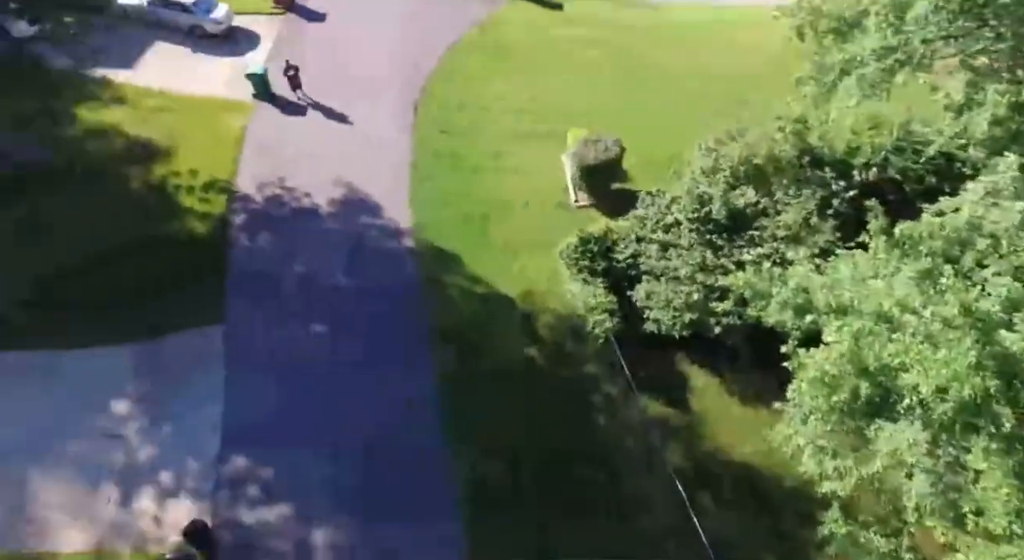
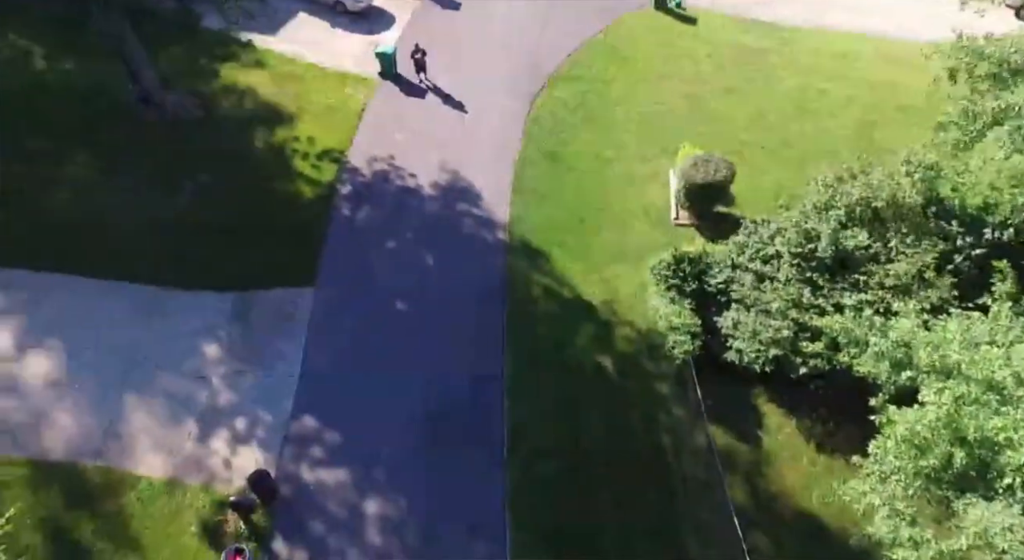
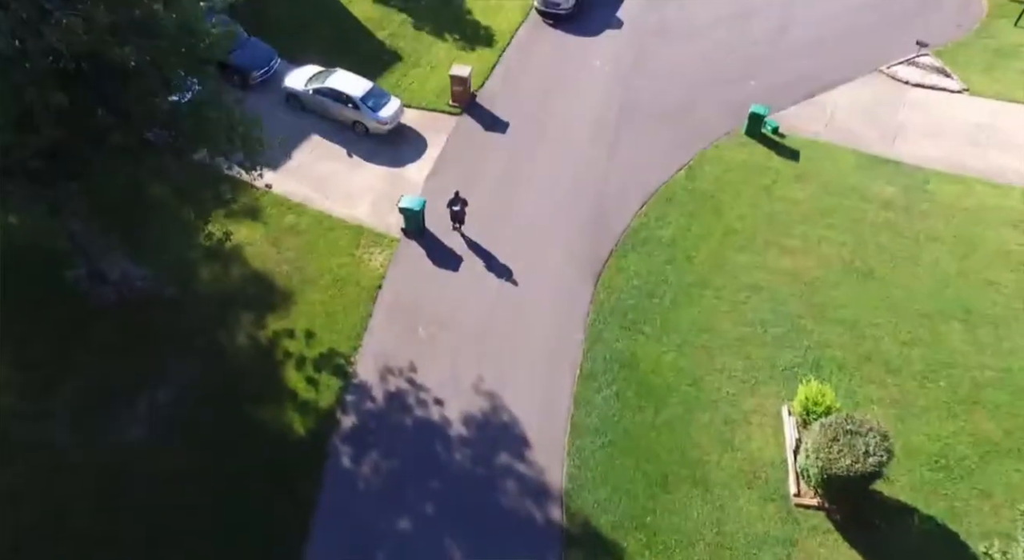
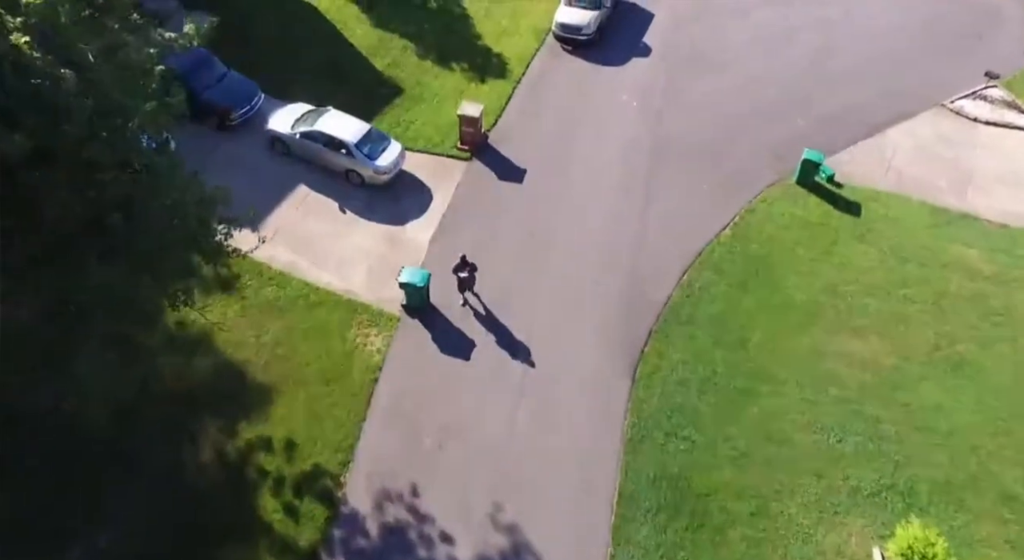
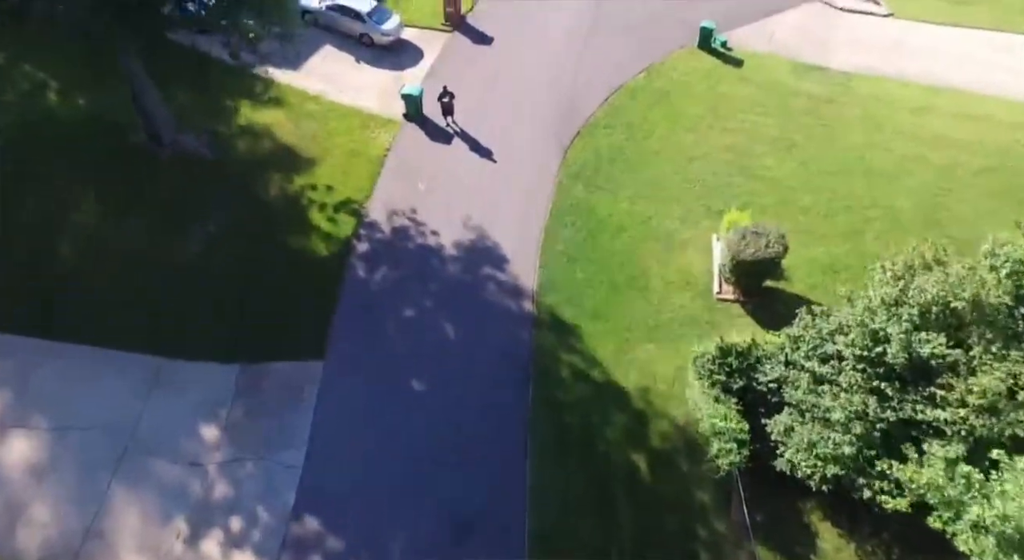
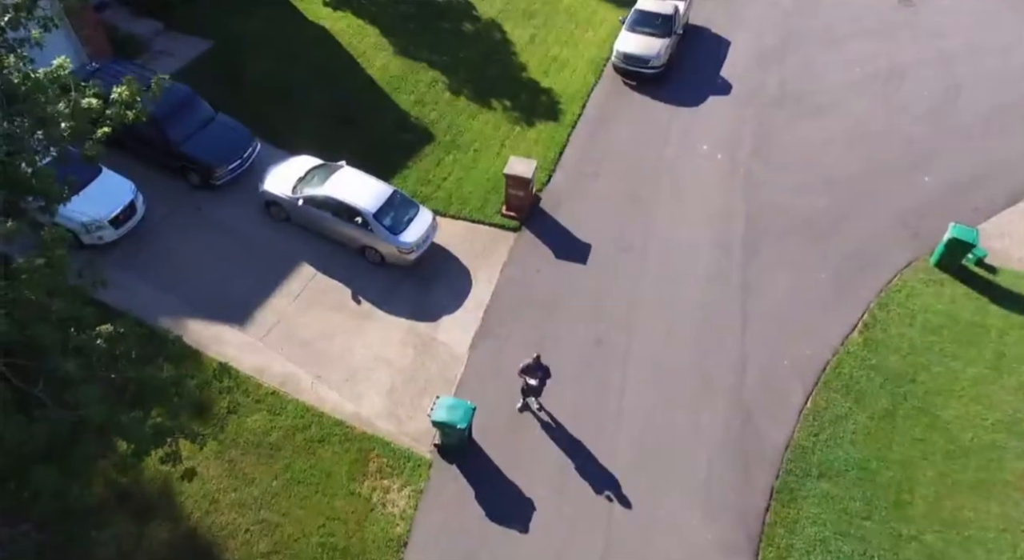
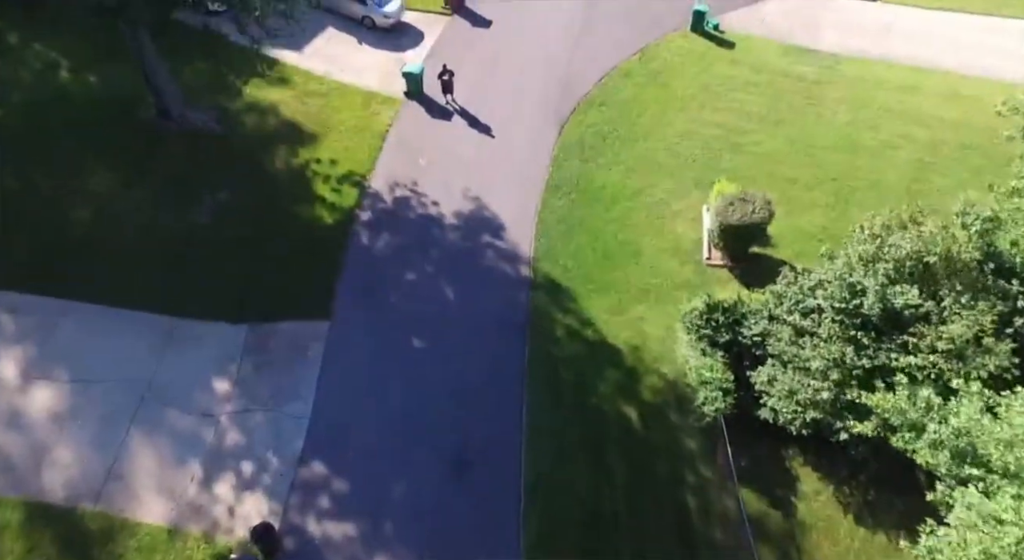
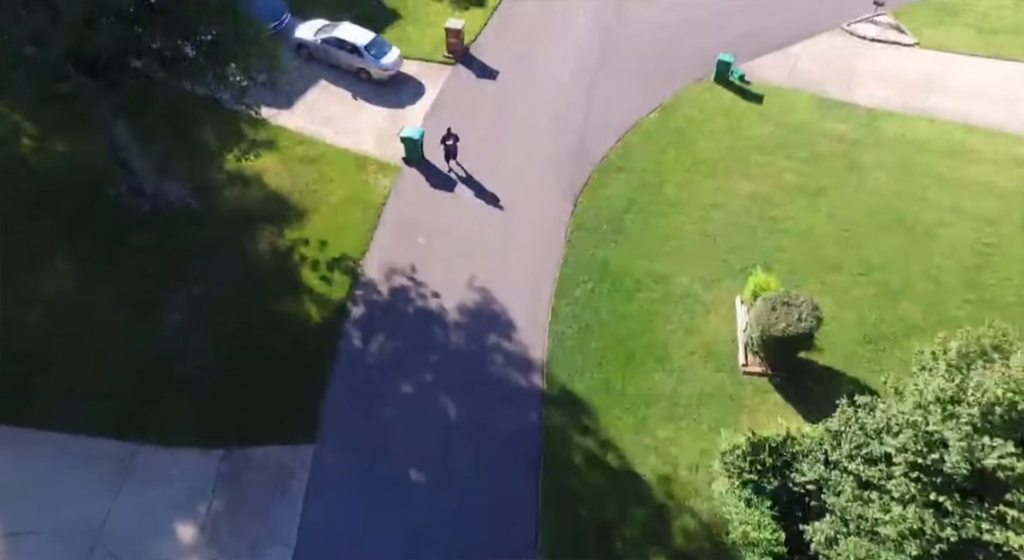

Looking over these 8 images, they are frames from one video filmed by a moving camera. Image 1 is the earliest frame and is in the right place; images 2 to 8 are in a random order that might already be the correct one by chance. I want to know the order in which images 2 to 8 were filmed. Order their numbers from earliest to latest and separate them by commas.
2, 7, 5, 8, 3, 4, 6
